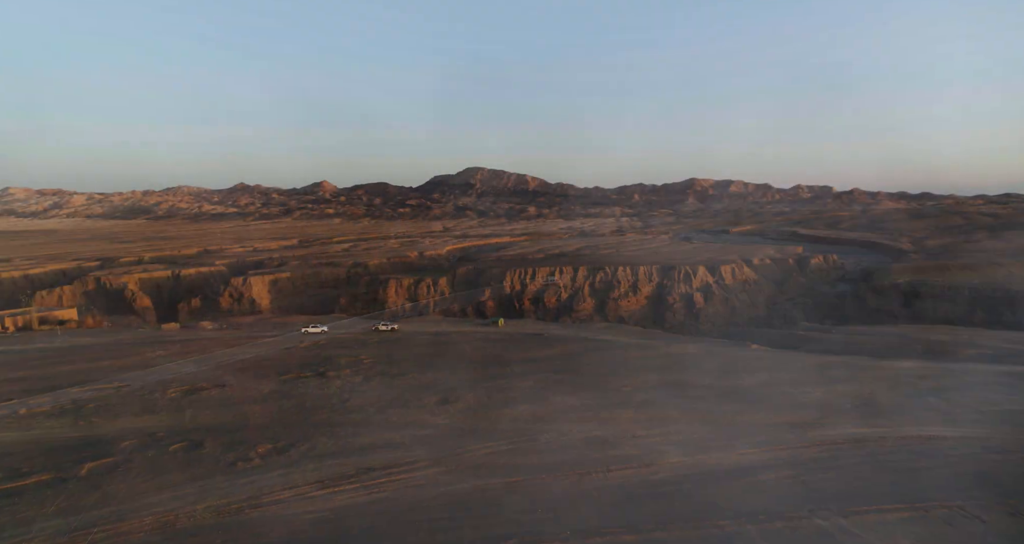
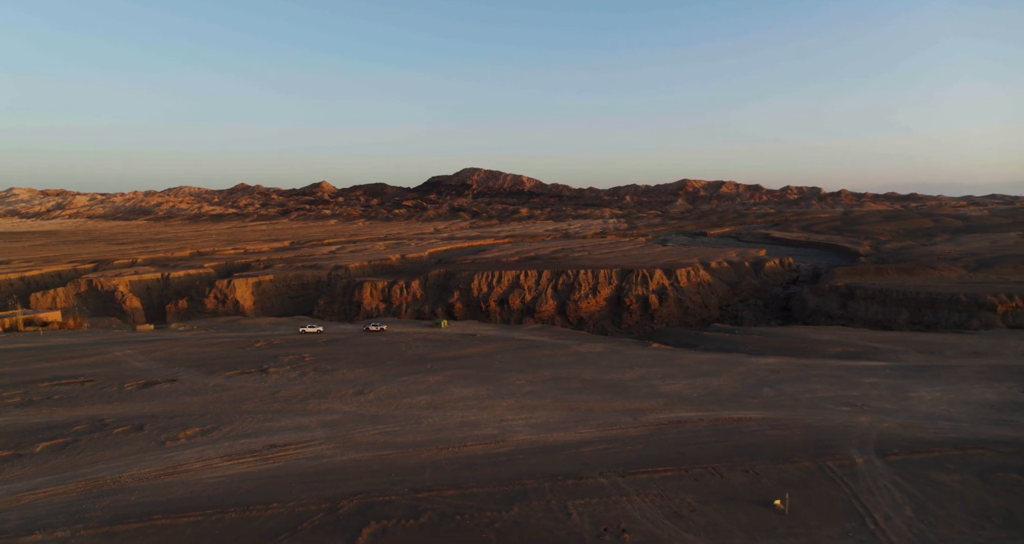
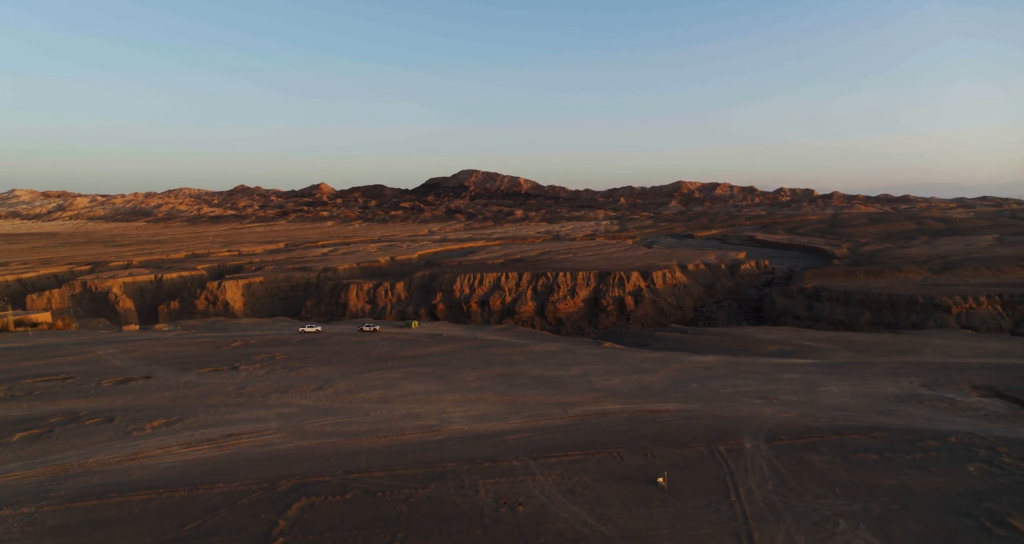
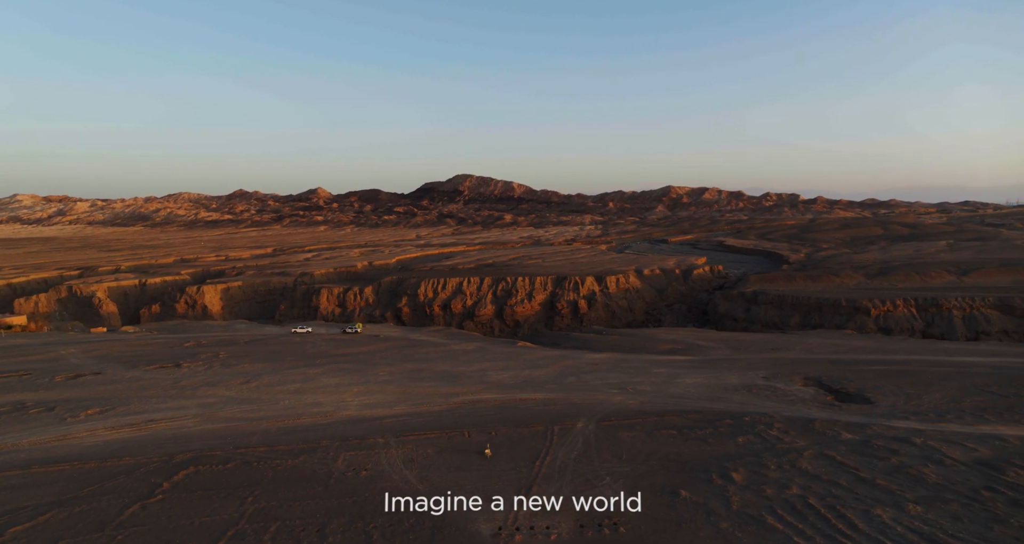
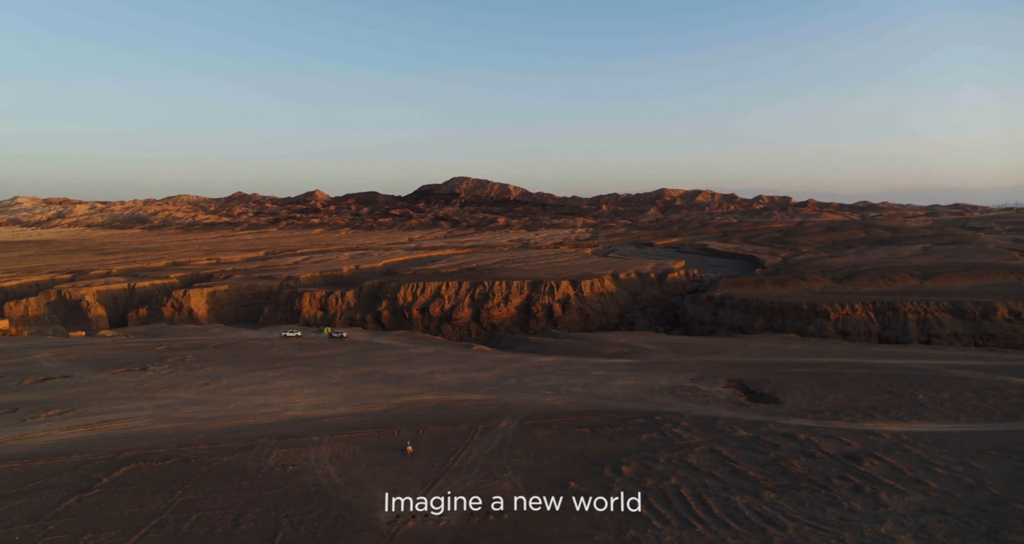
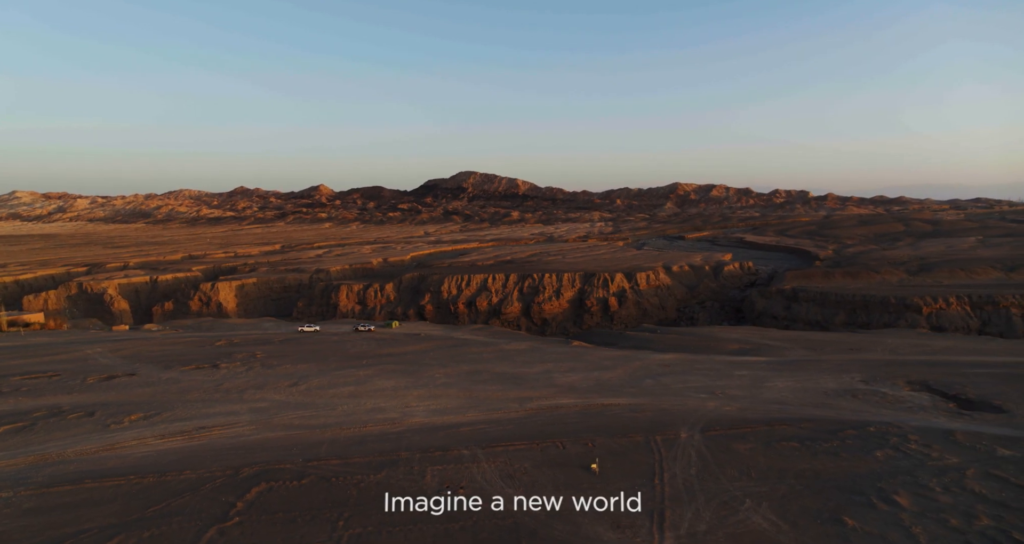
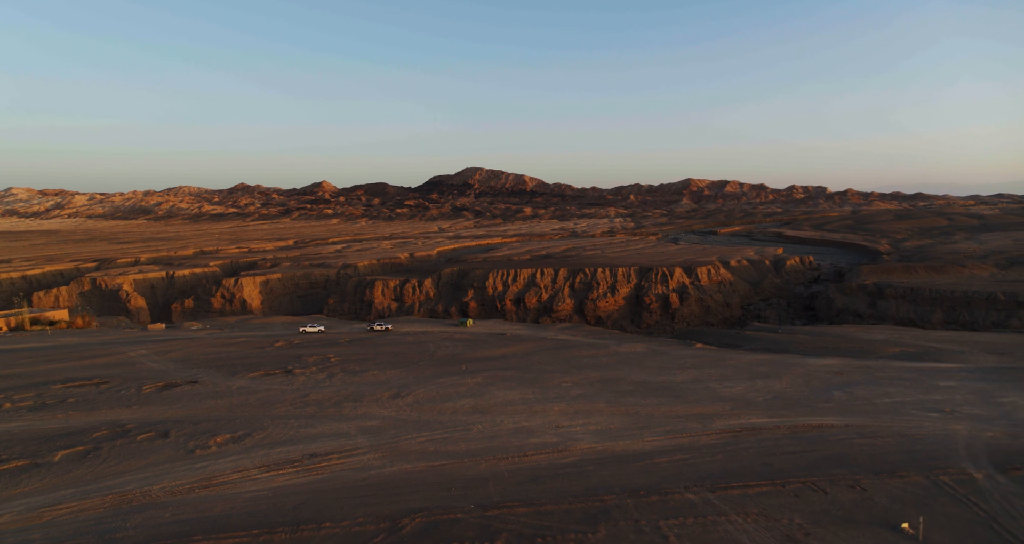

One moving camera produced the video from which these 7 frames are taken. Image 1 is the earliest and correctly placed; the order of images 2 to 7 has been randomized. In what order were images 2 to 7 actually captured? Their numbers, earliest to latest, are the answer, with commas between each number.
7, 2, 3, 6, 4, 5
